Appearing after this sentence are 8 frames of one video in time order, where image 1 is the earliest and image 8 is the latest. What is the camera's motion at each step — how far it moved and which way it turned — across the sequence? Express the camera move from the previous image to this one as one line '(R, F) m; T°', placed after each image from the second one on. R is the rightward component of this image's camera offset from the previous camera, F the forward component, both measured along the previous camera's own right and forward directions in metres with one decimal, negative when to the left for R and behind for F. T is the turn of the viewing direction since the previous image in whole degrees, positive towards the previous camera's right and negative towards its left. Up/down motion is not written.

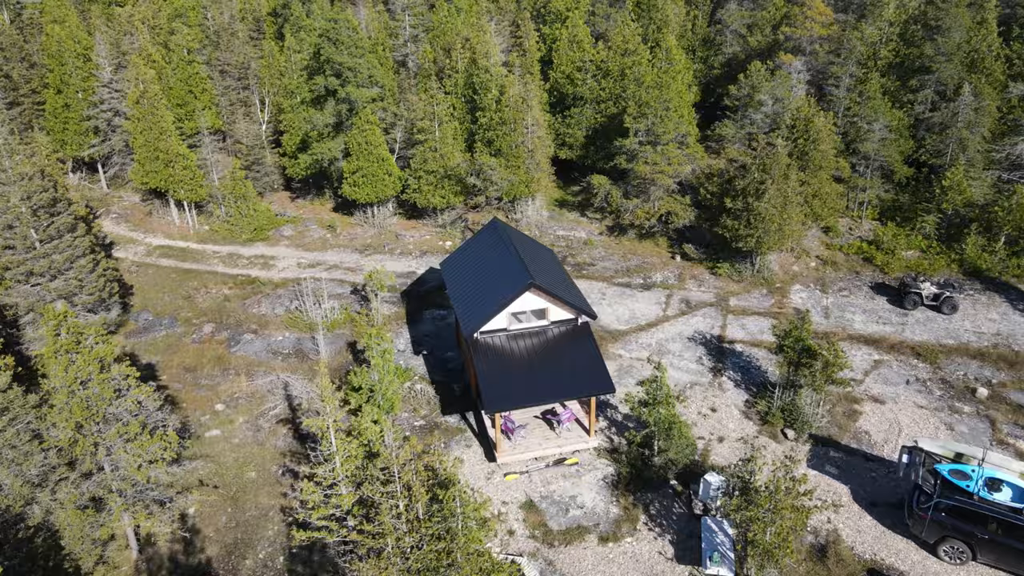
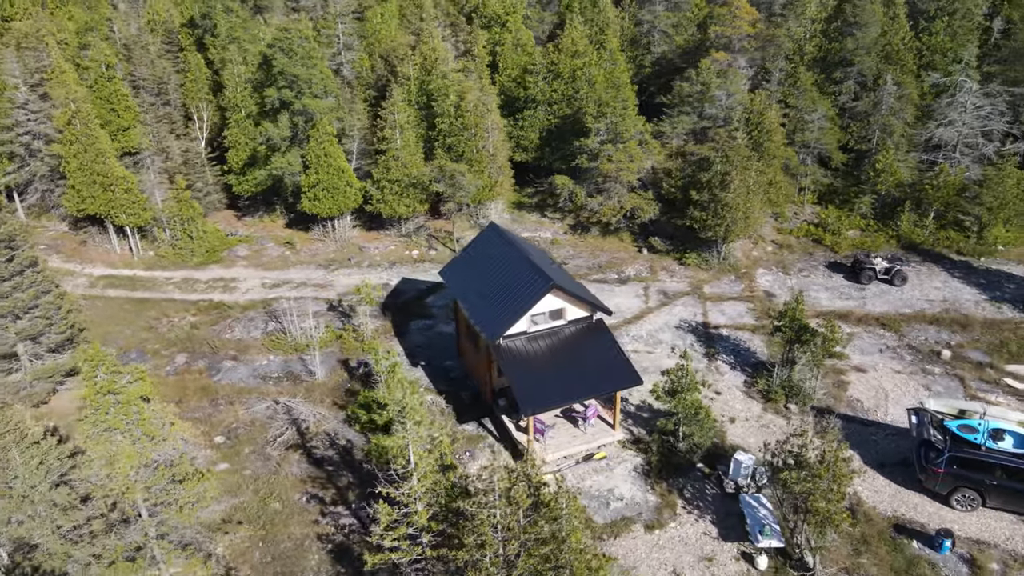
(-3.3, +0.1) m; +8°
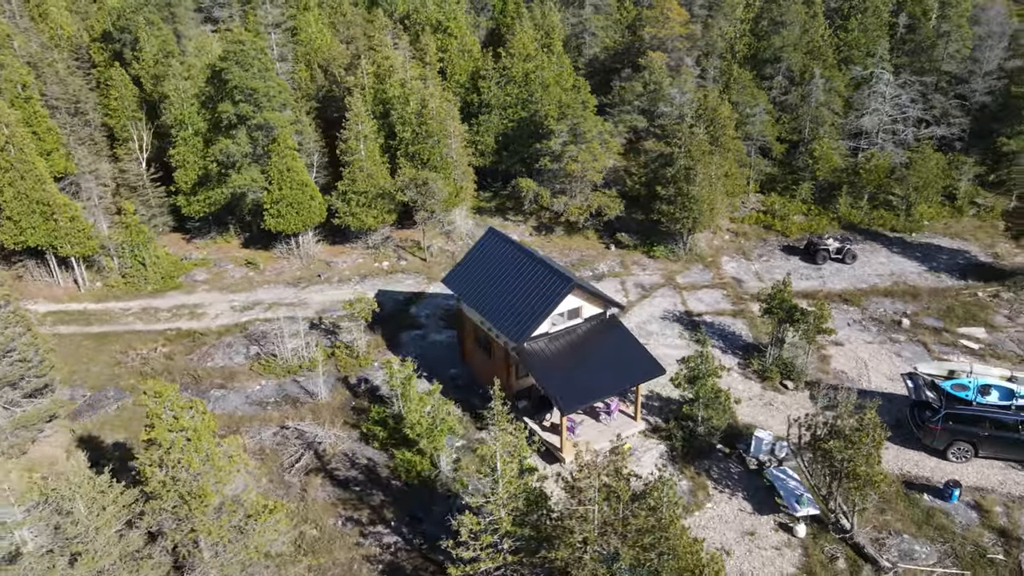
(-3.3, +0.1) m; +8°
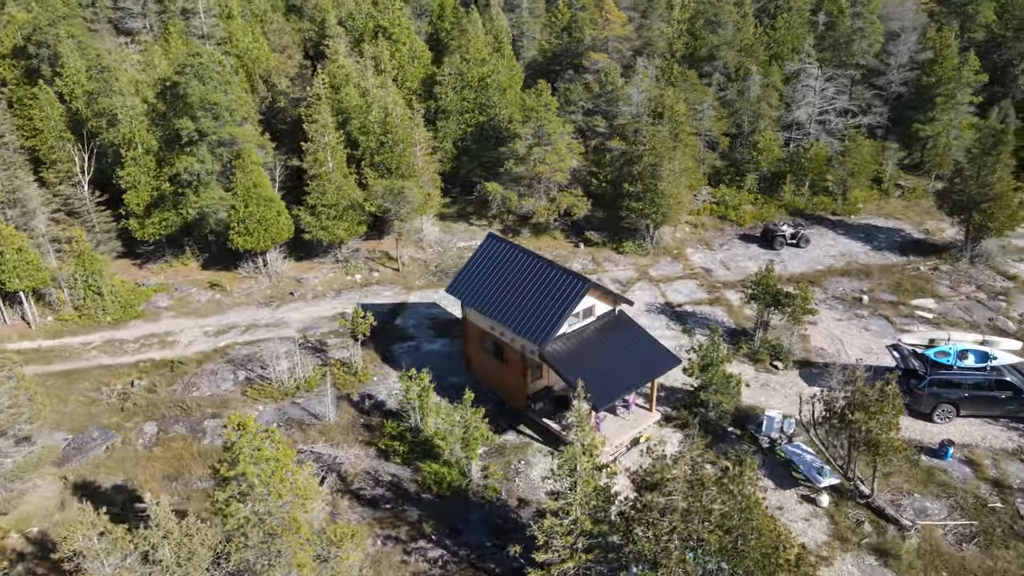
(-3.1, +0.1) m; +8°
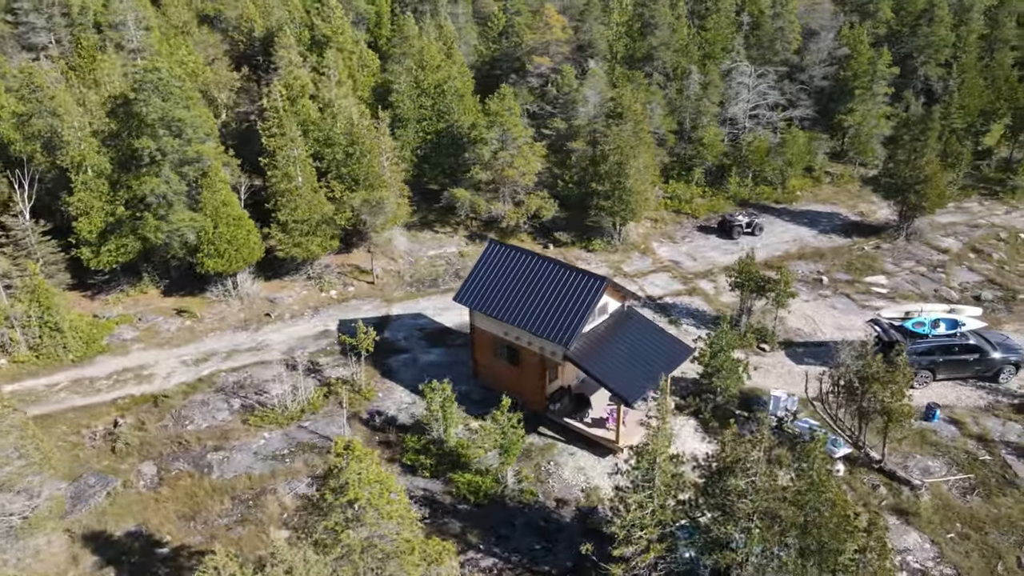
(-3.3, +0.1) m; +8°
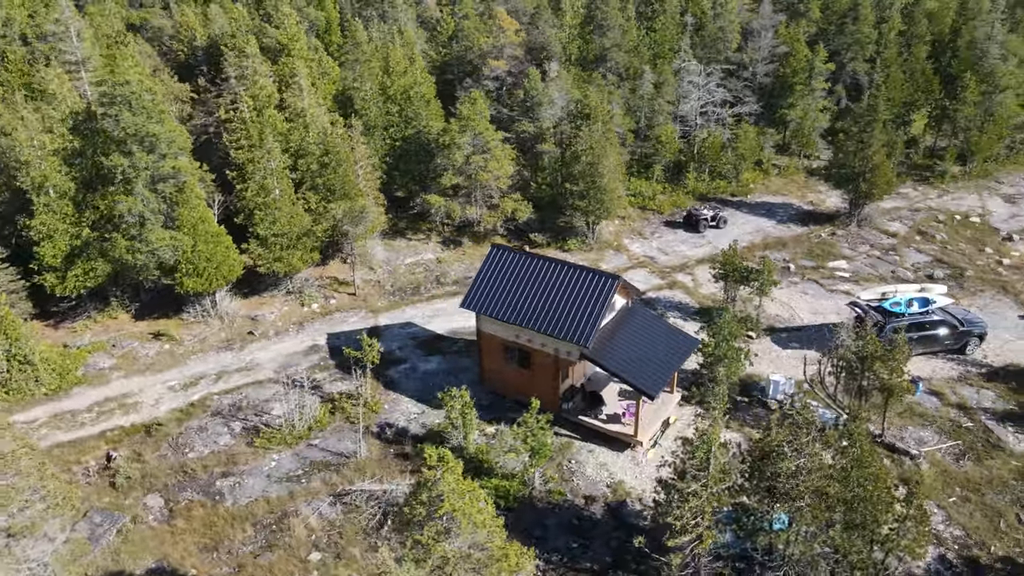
(-2.6, 0.0) m; +6°
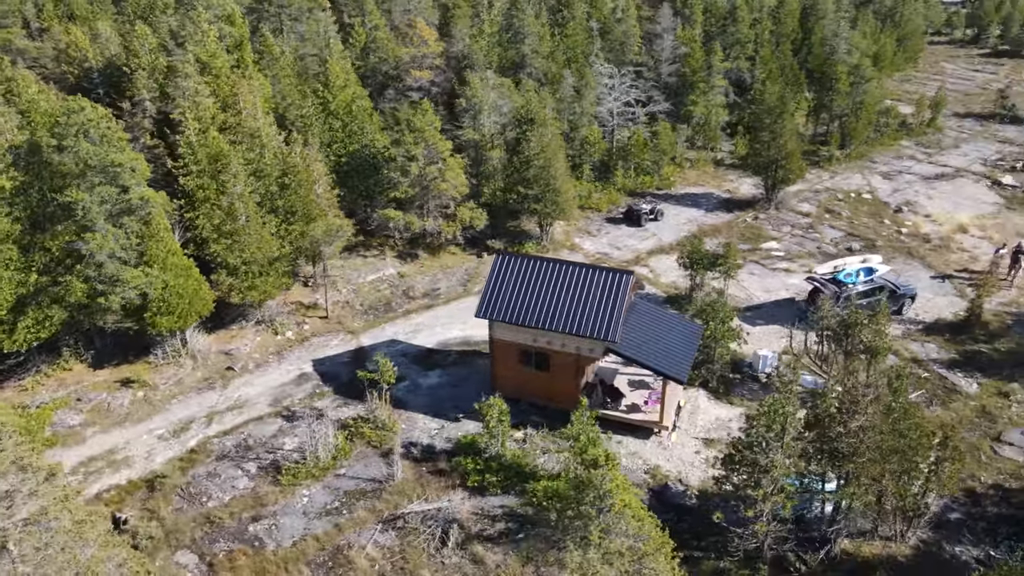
(-4.5, +0.2) m; +11°
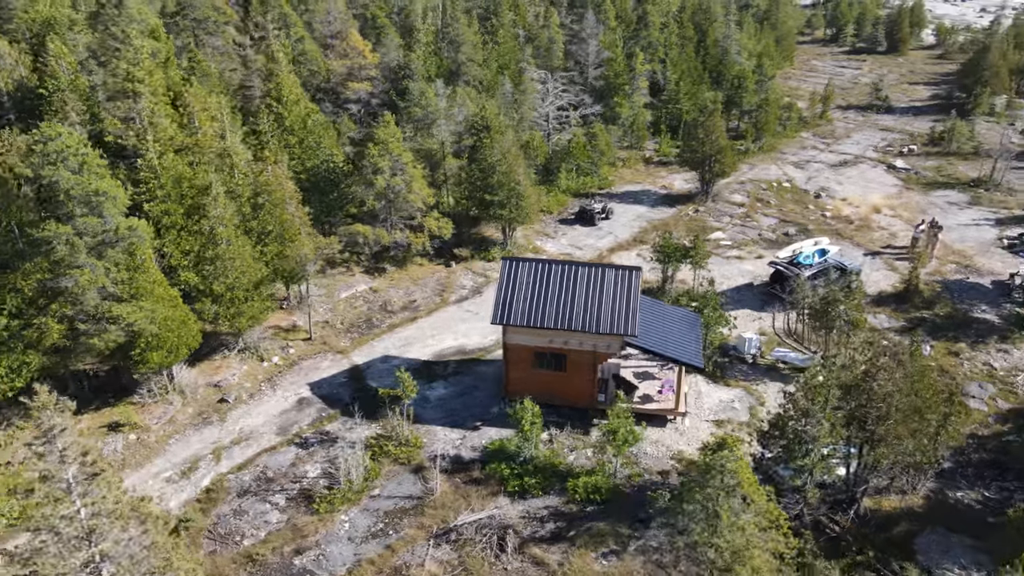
(-3.8, 0.0) m; +9°
